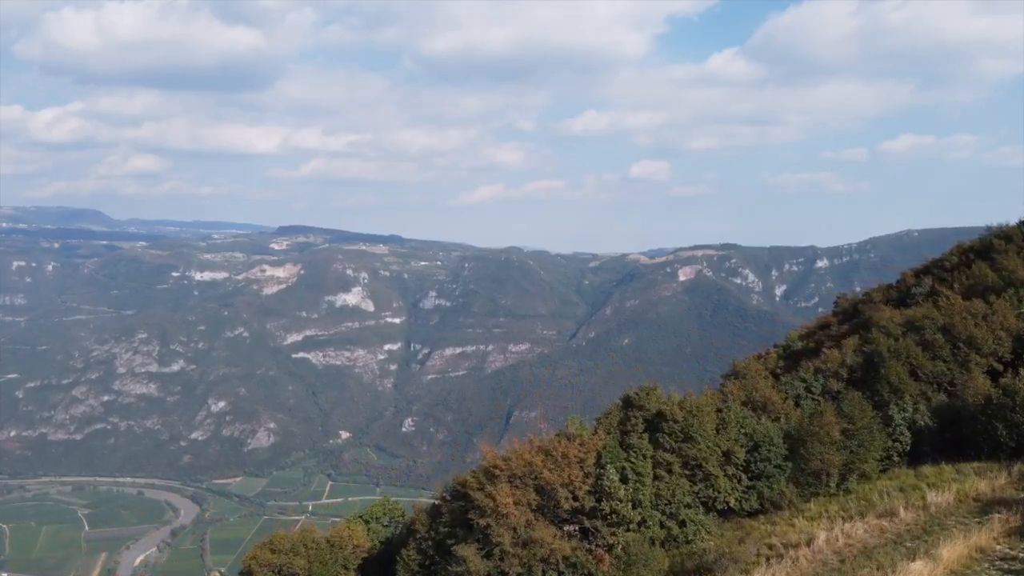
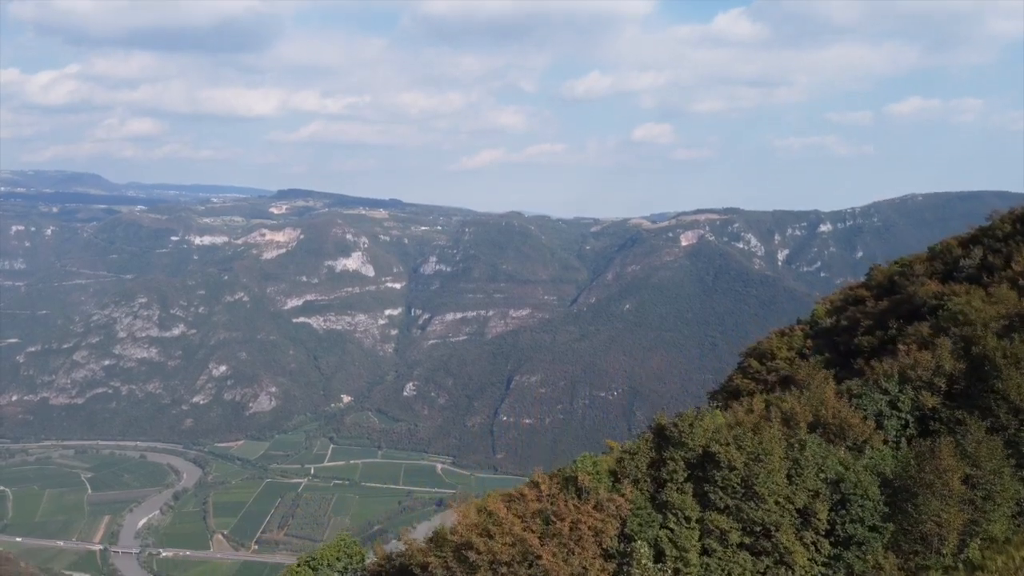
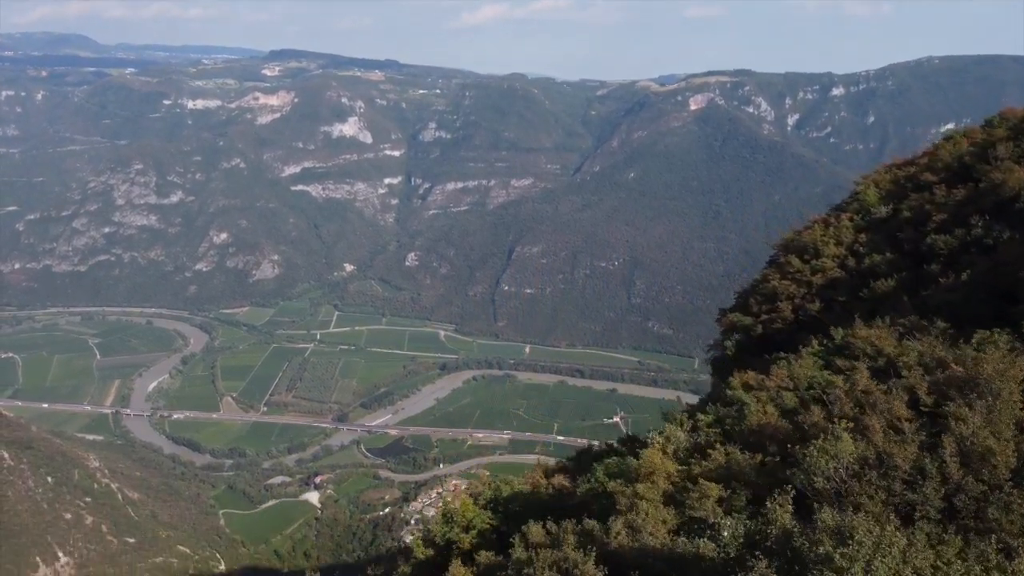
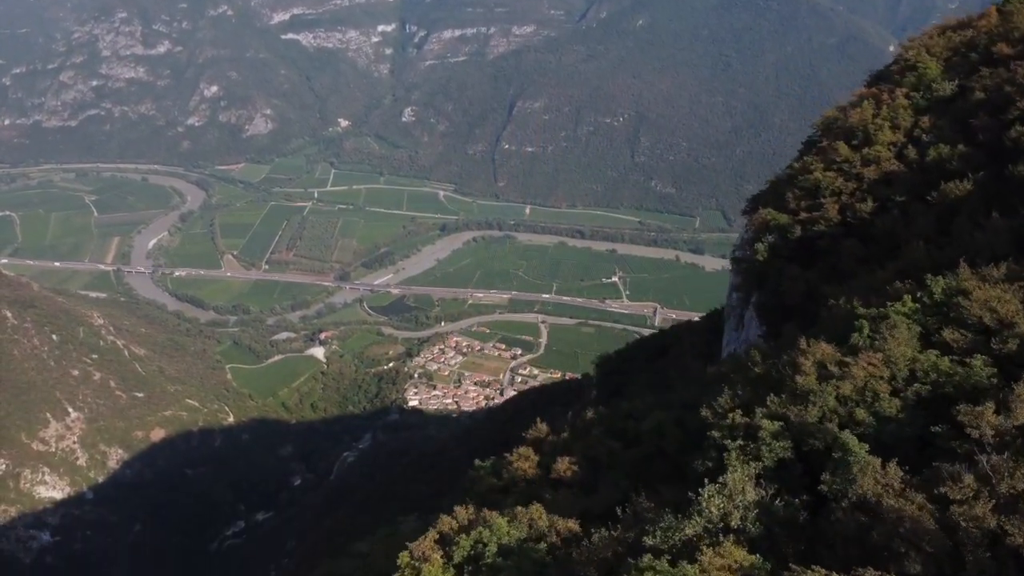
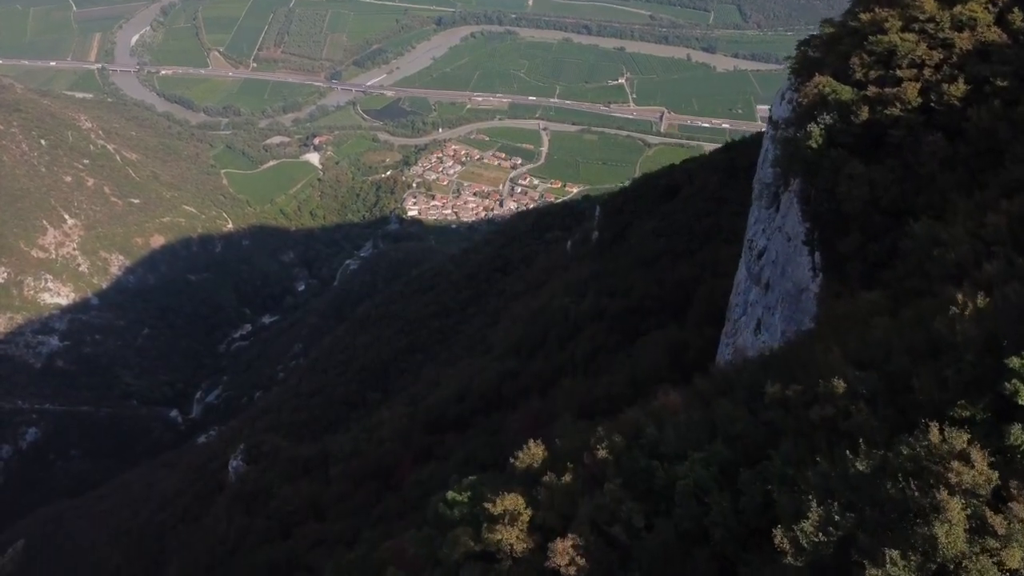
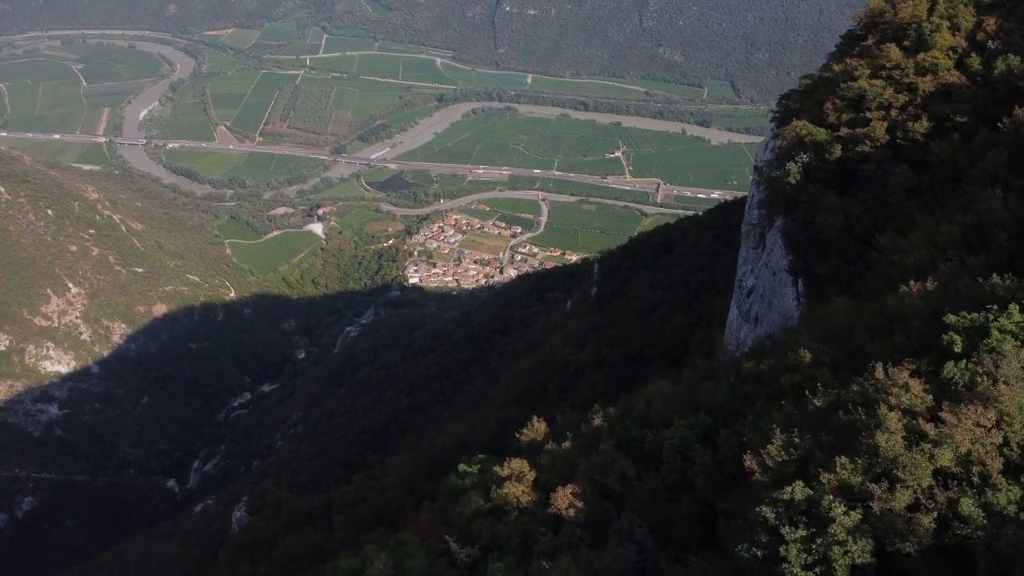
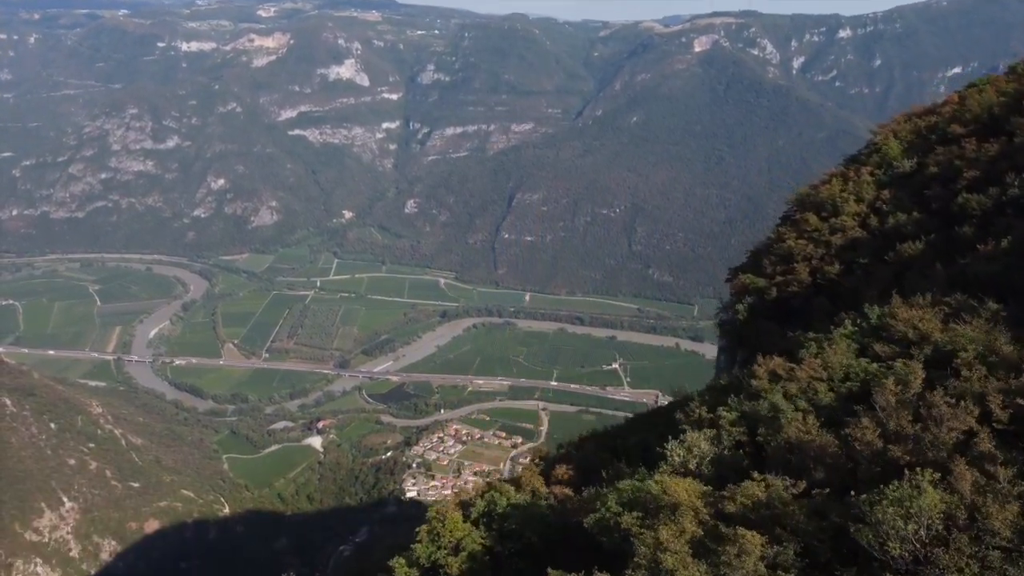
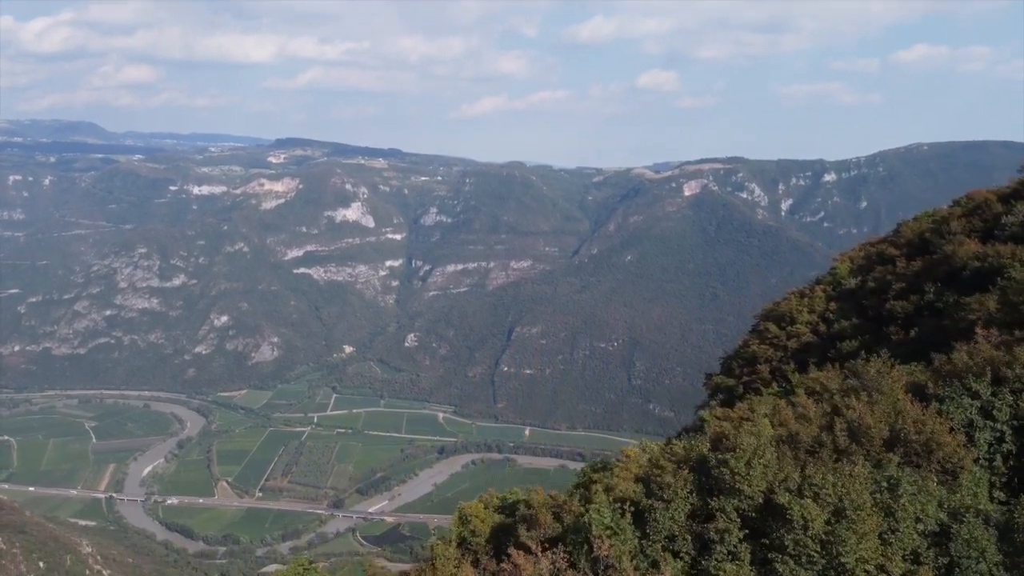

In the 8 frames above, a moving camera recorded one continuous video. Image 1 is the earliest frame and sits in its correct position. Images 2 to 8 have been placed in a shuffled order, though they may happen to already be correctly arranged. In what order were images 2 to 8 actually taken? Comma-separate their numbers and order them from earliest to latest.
2, 8, 3, 7, 4, 6, 5
